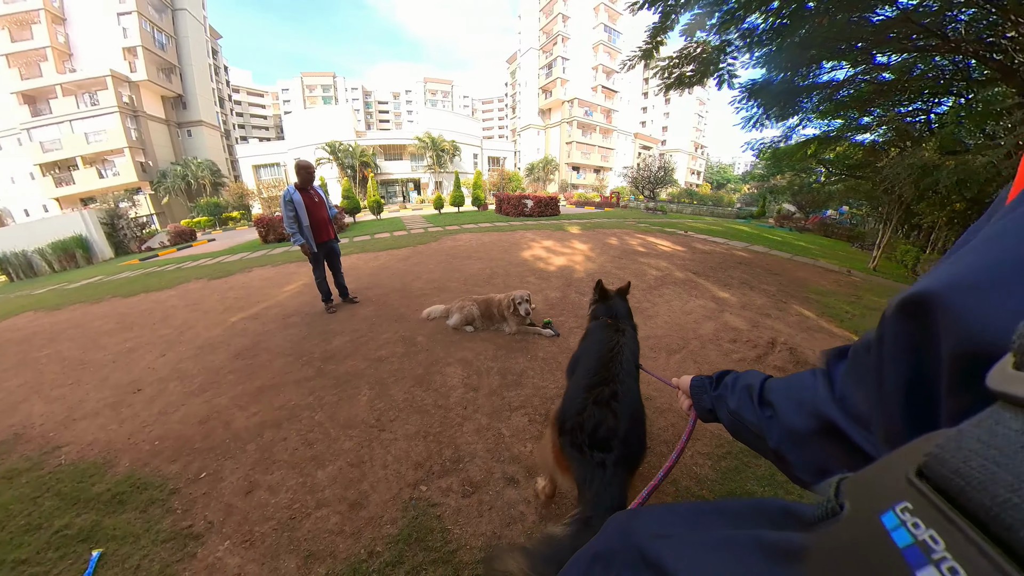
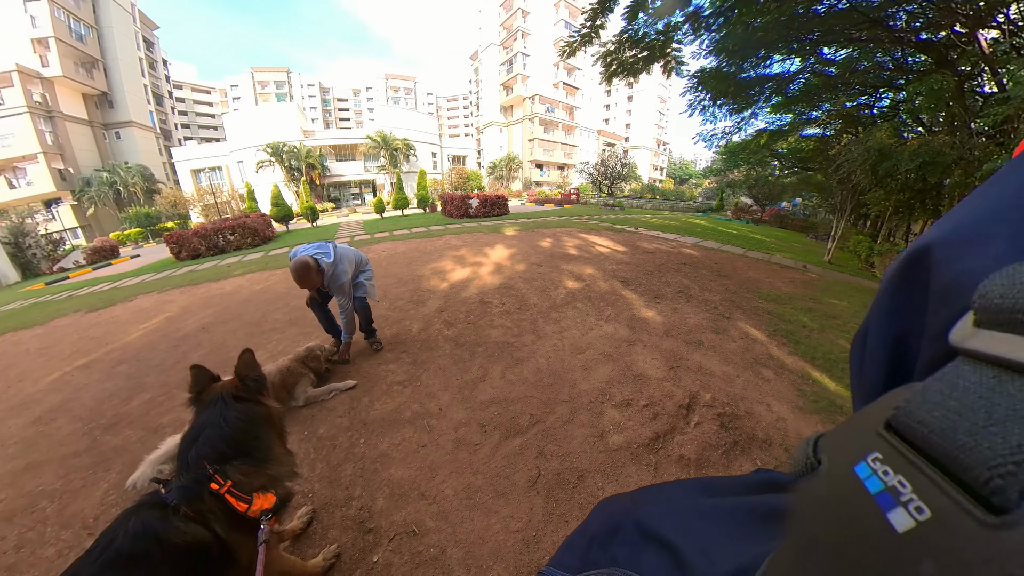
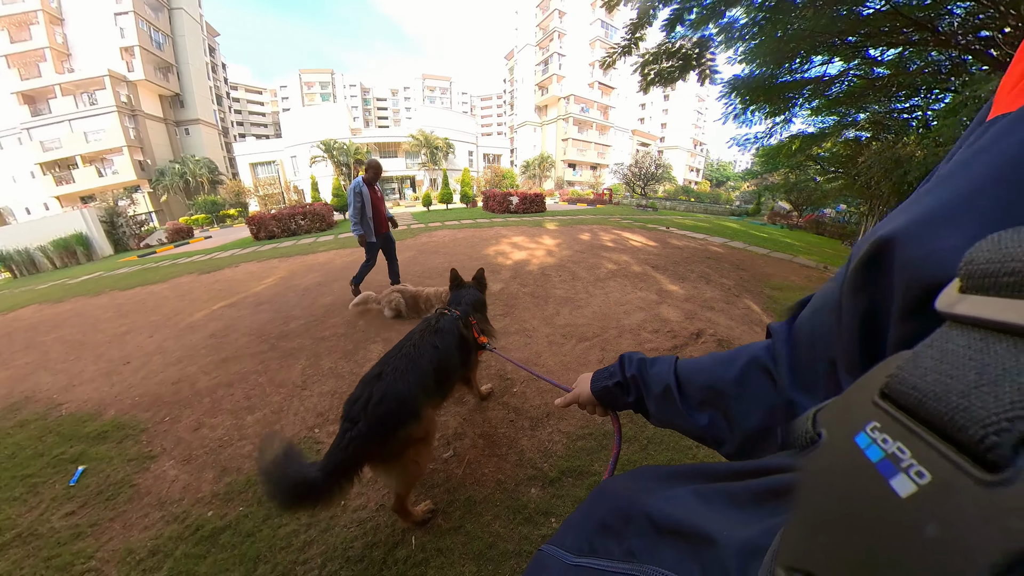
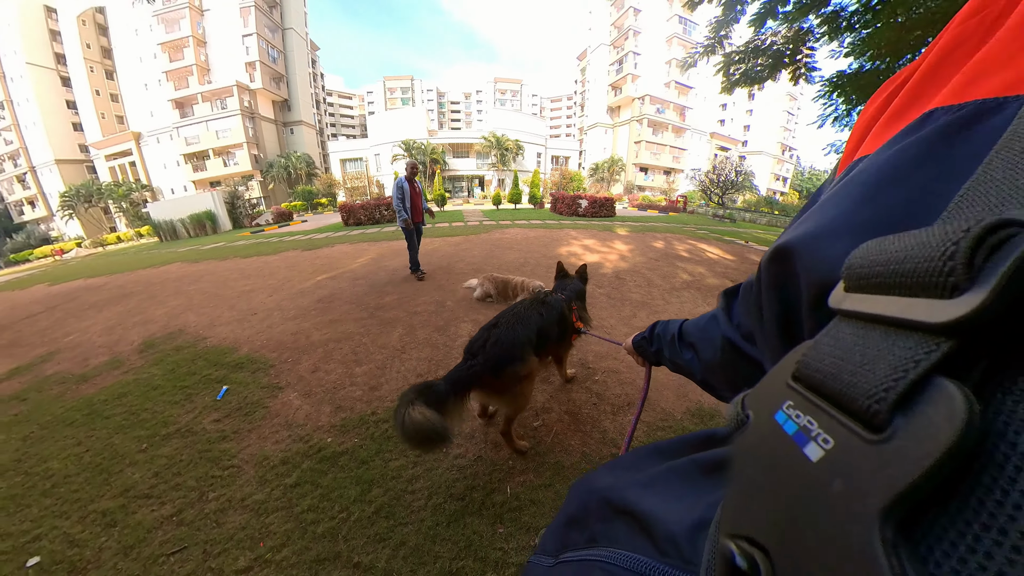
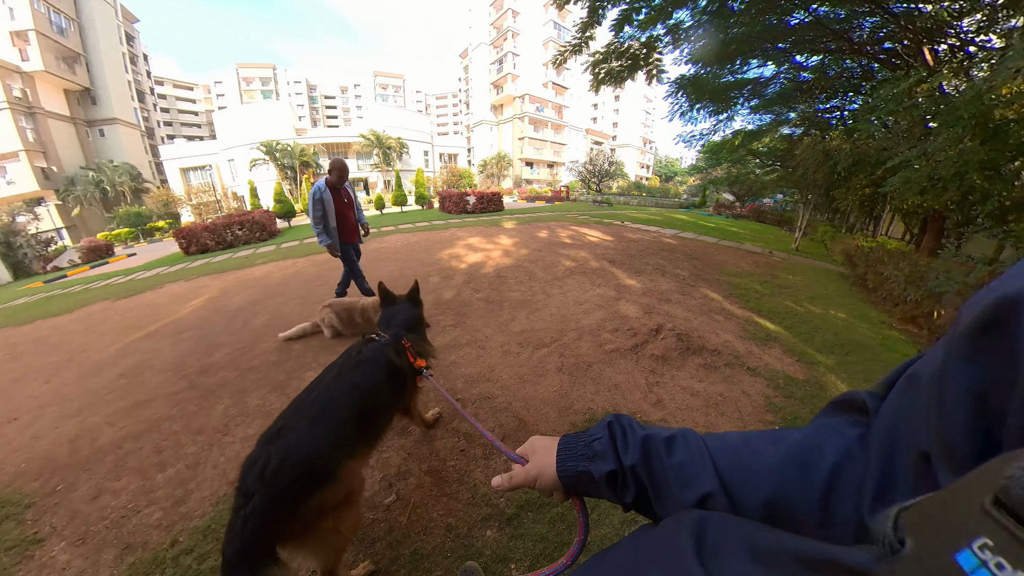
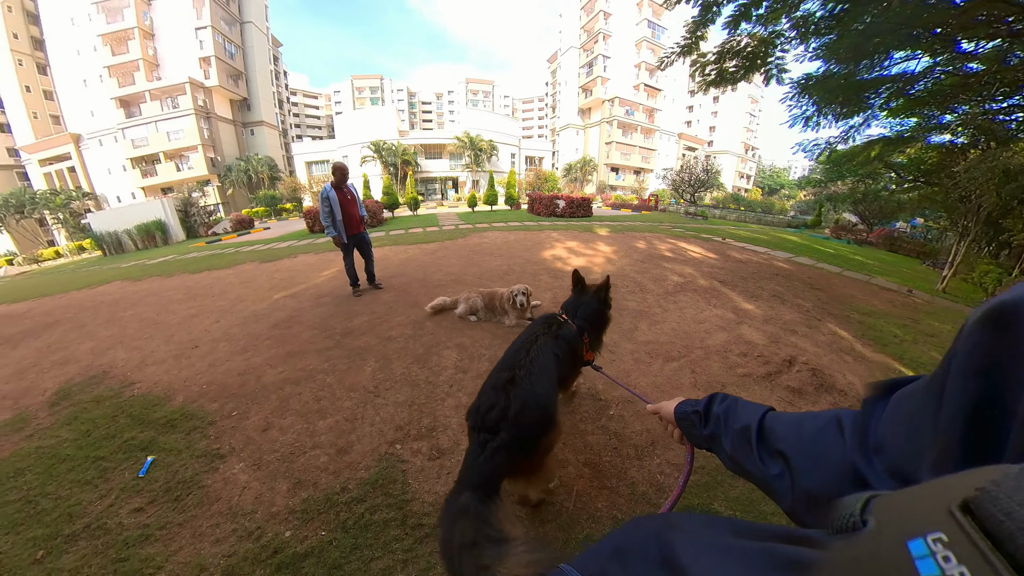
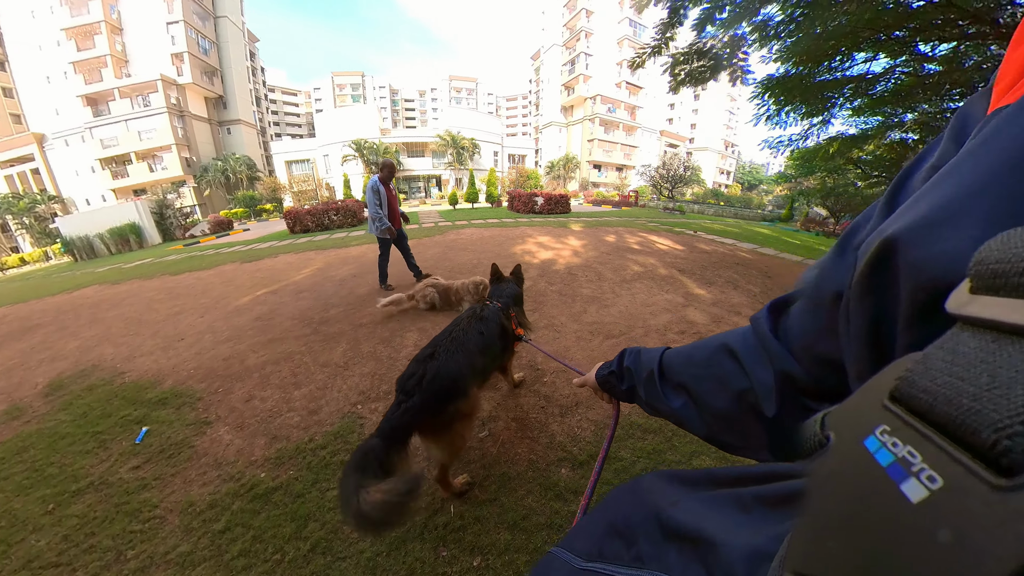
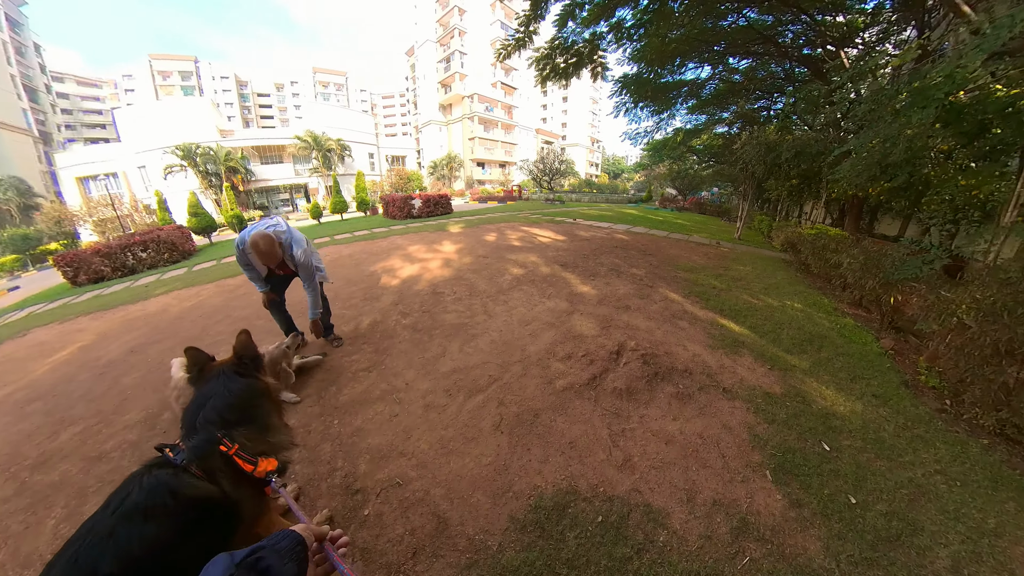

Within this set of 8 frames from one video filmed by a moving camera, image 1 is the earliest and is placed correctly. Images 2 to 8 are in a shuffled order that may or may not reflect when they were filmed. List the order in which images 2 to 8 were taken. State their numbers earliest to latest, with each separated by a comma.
6, 4, 7, 3, 5, 8, 2
